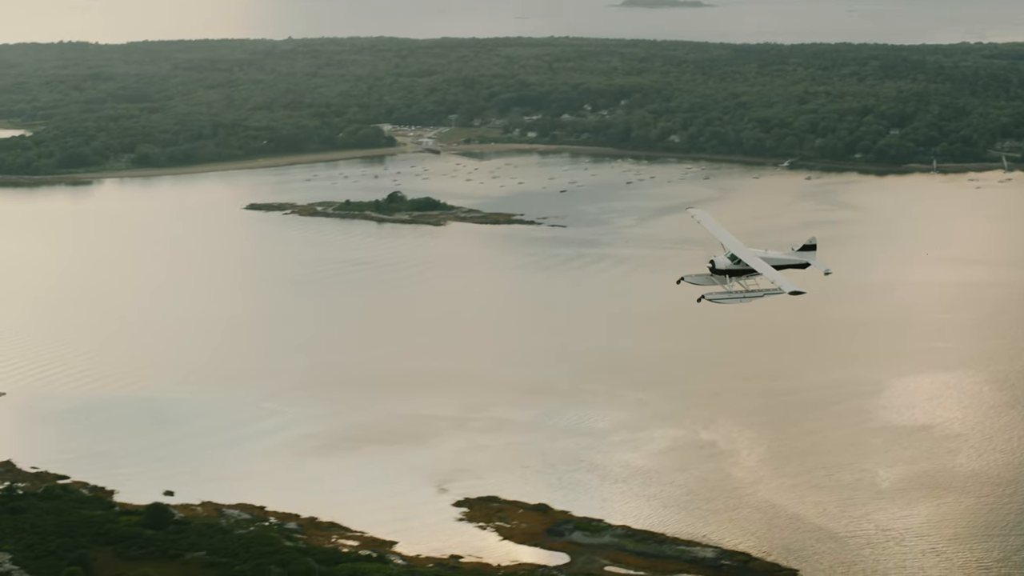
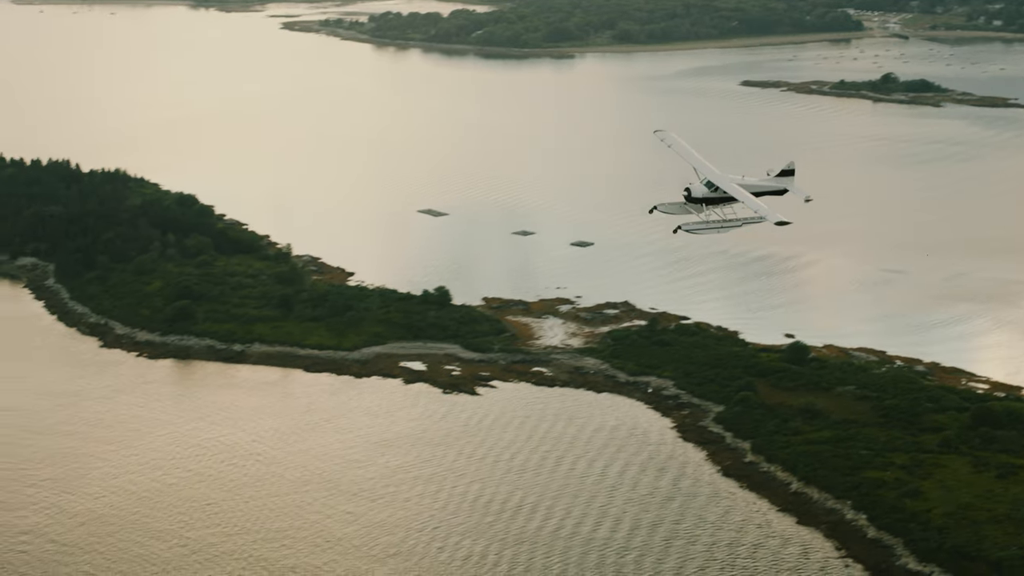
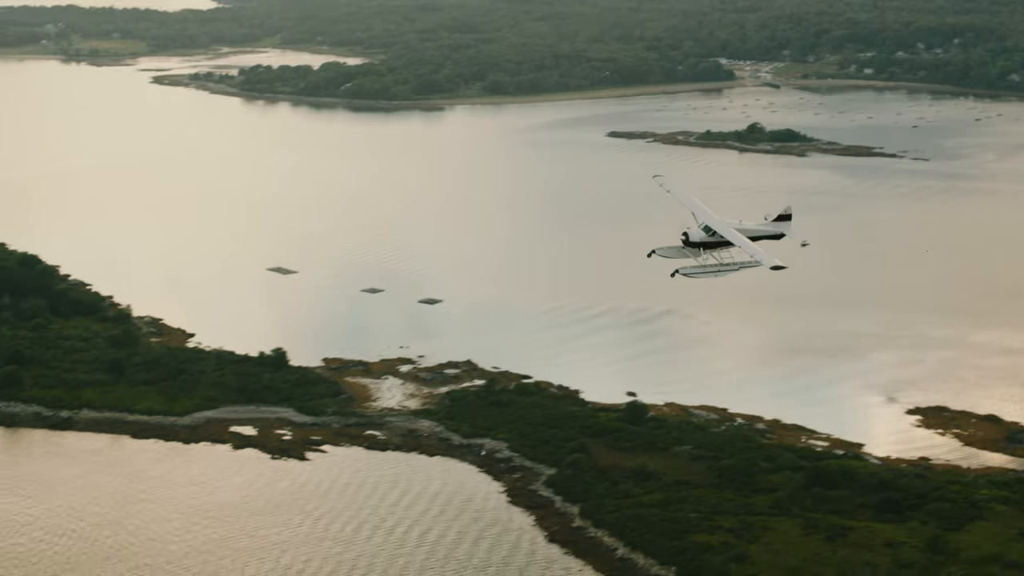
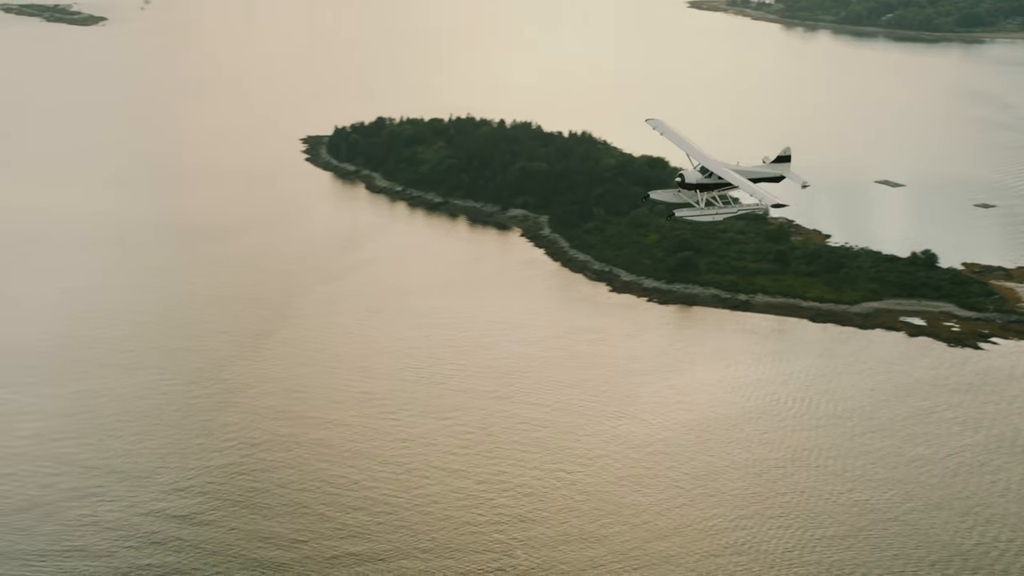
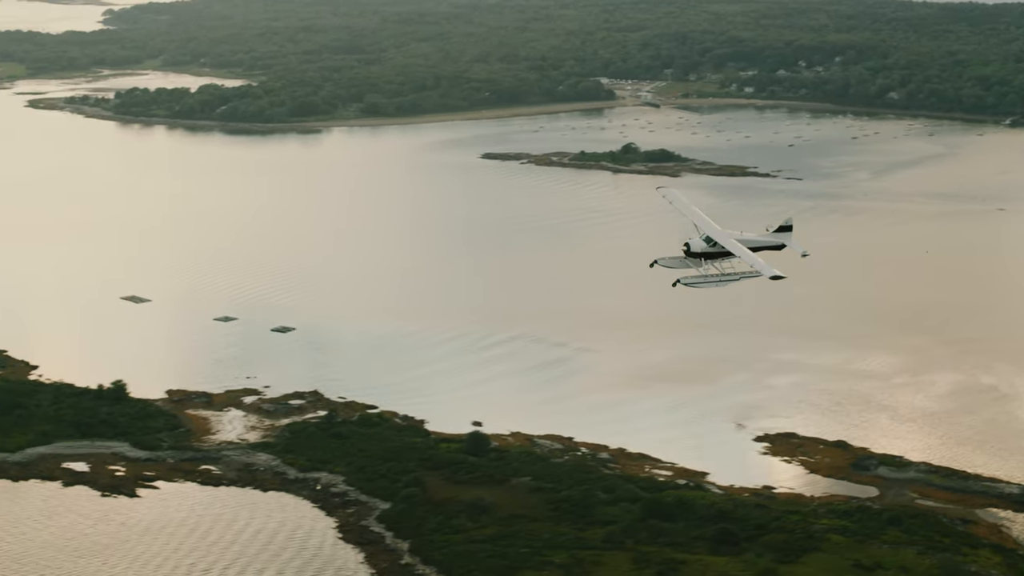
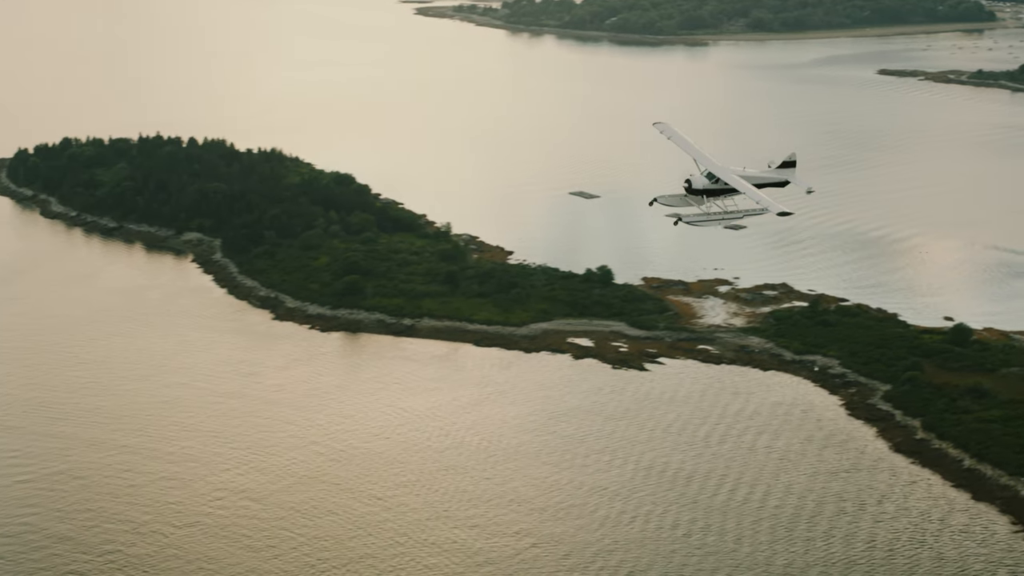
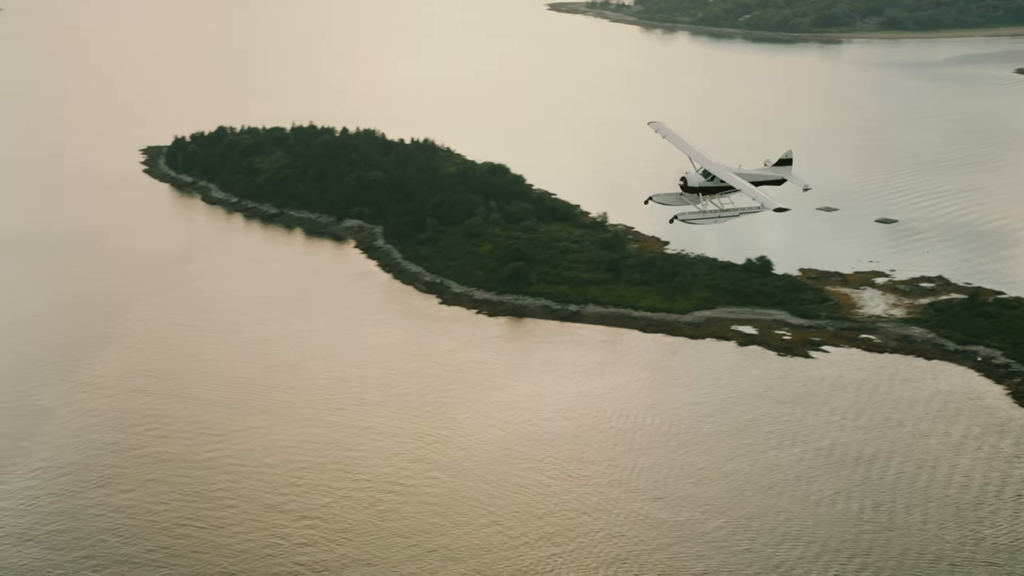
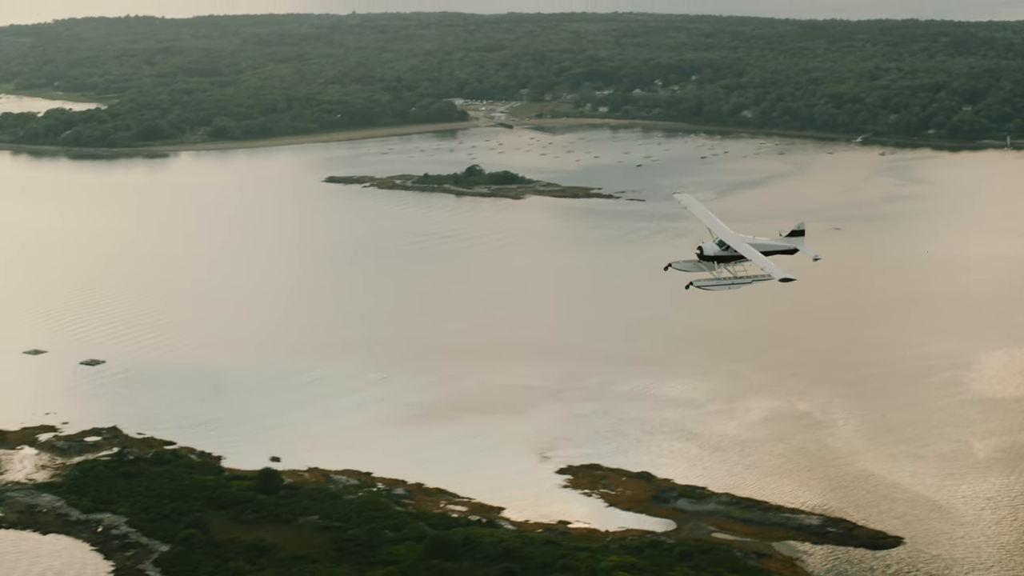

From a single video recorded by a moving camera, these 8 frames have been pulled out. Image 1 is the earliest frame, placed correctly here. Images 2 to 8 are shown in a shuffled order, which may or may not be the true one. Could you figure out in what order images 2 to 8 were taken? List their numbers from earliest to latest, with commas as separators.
8, 5, 3, 2, 6, 7, 4
